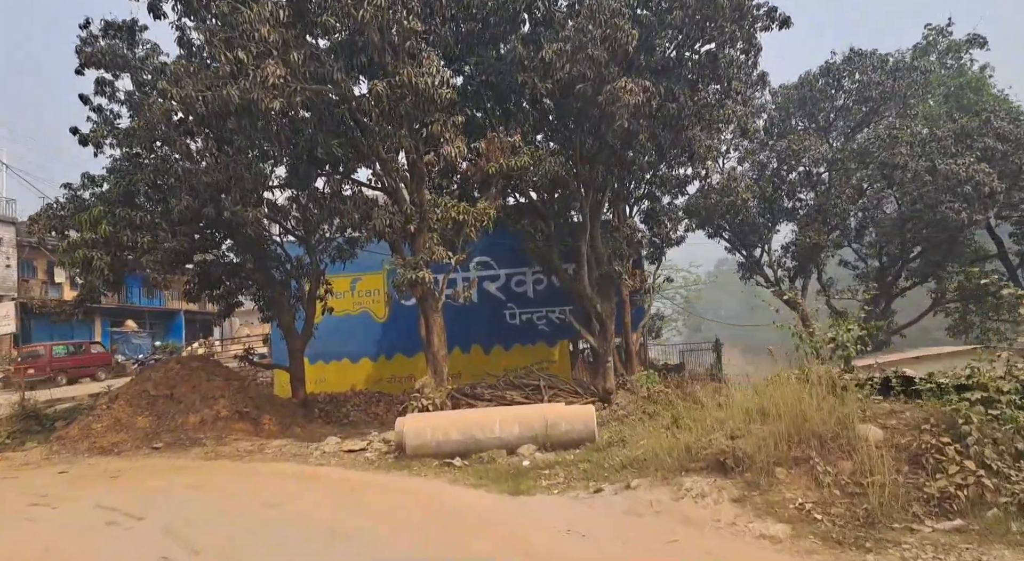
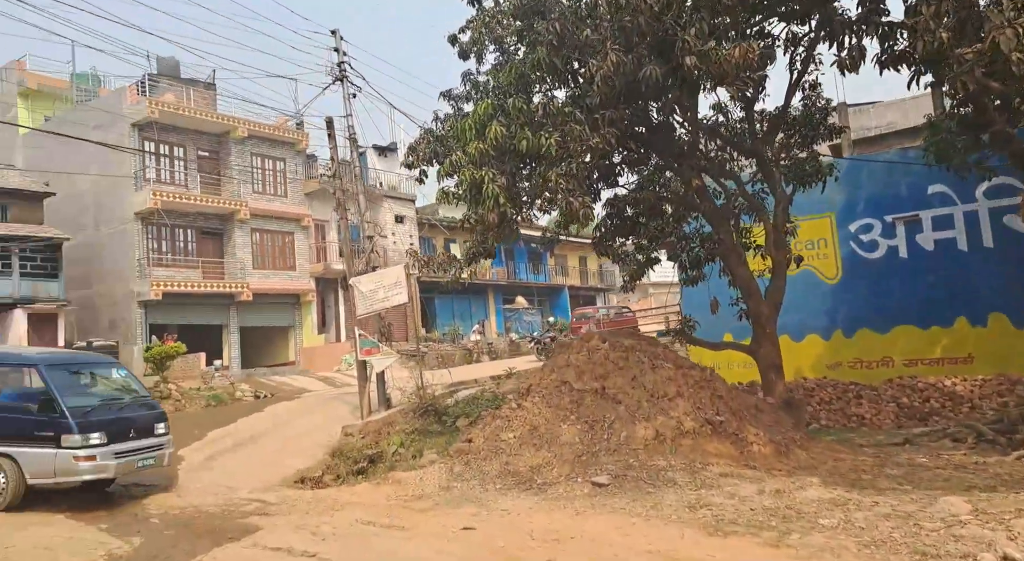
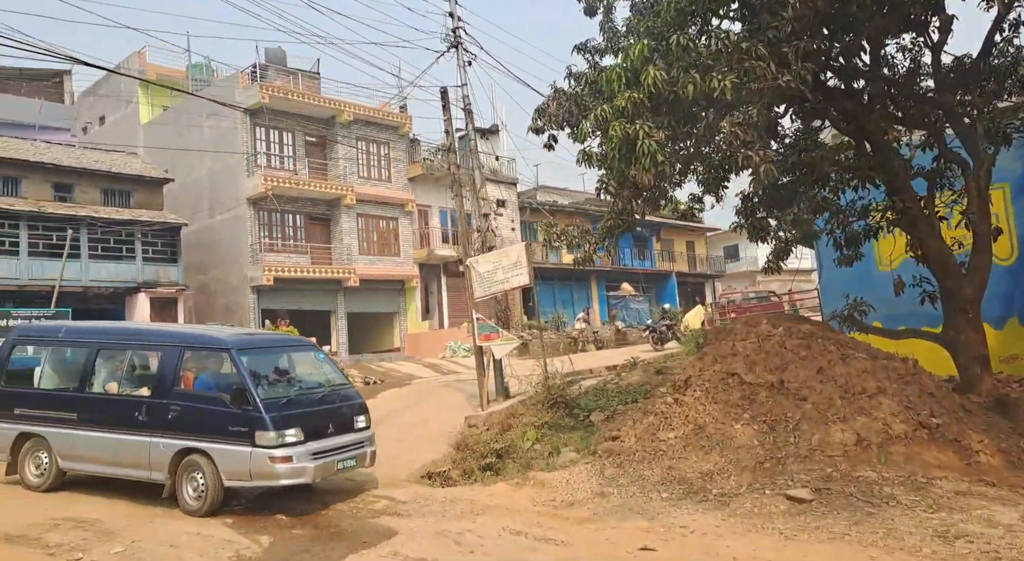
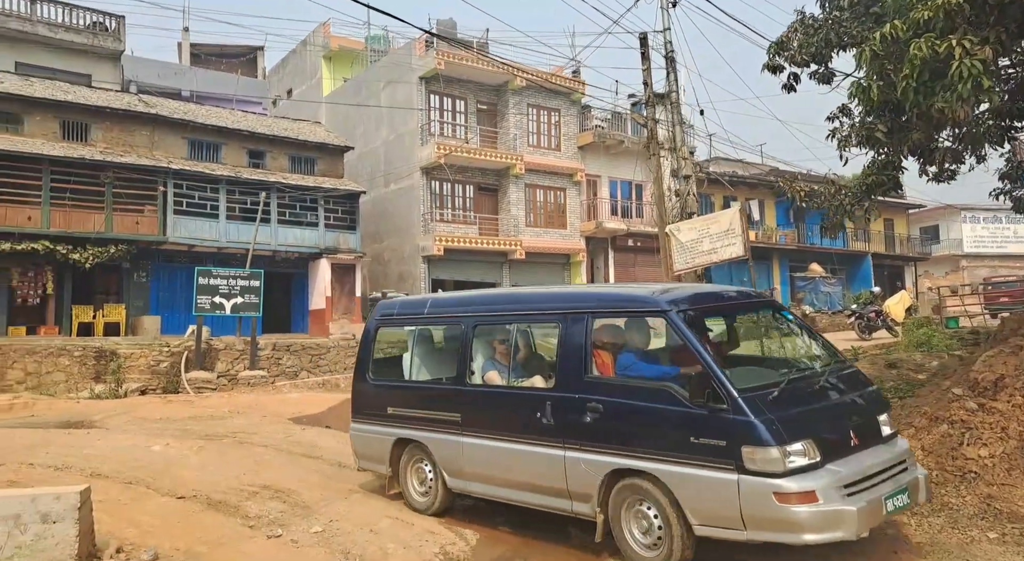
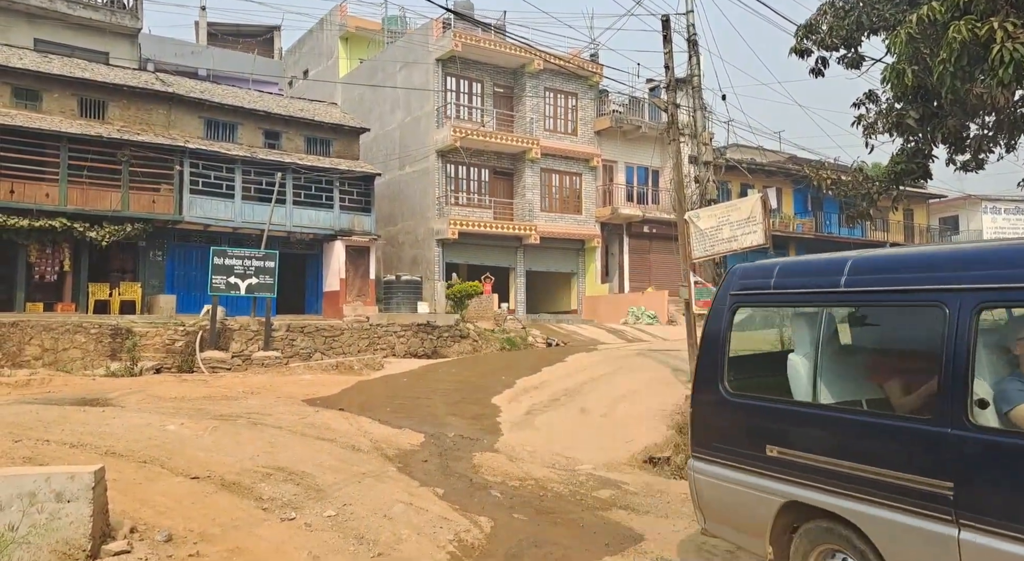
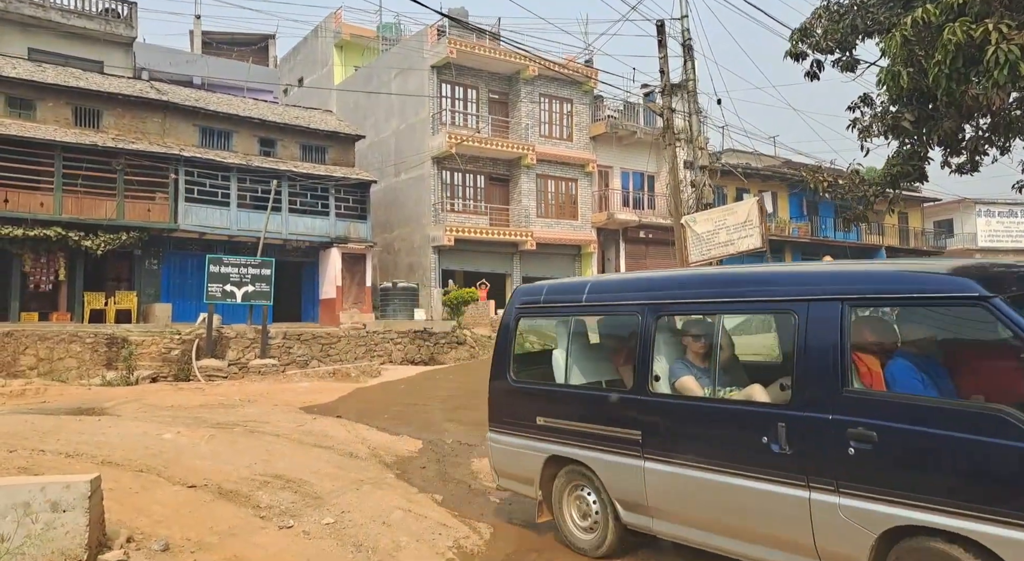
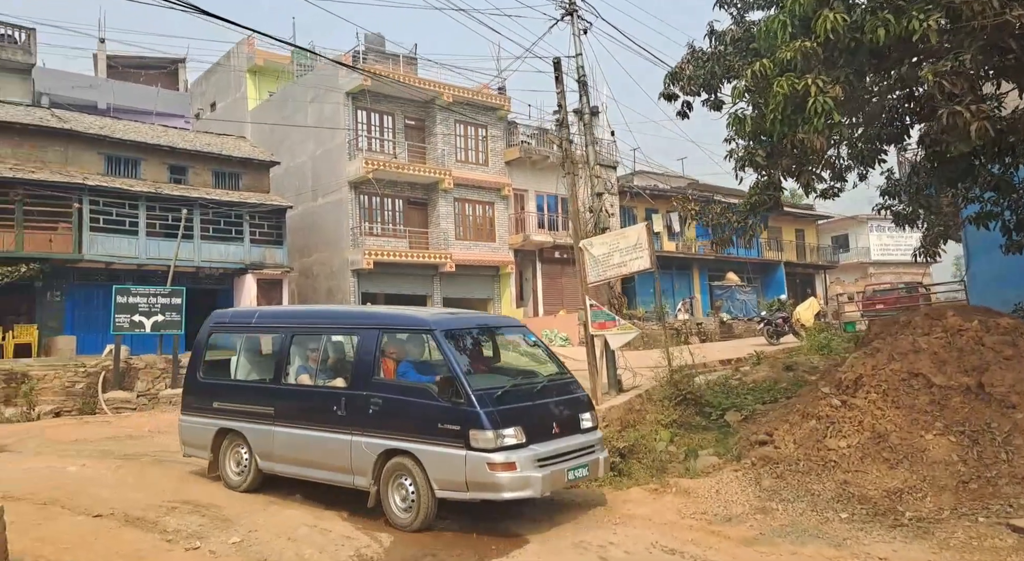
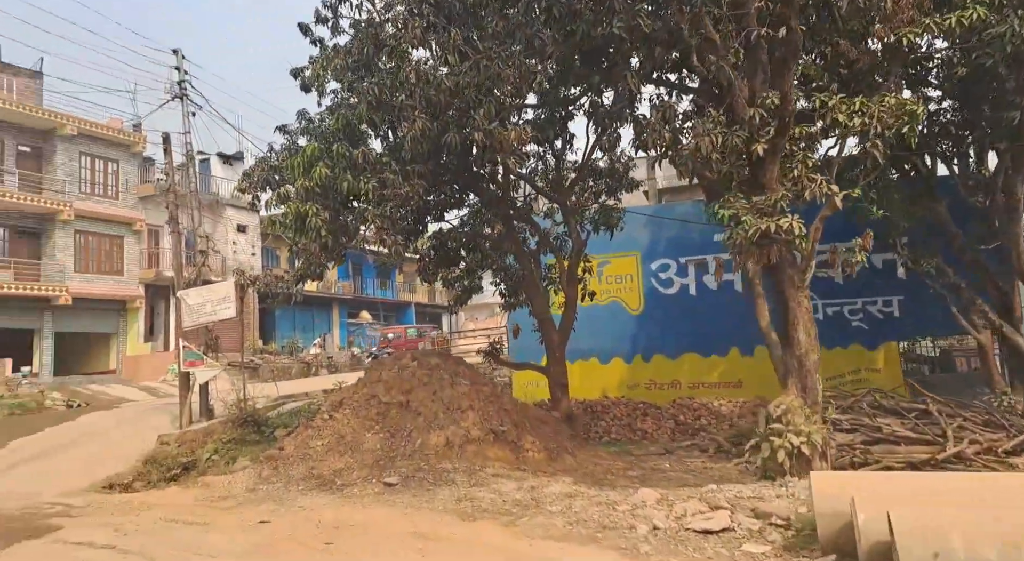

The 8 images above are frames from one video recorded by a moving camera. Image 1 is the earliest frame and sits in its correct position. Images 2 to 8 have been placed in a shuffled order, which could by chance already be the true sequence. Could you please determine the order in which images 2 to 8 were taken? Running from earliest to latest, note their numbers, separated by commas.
8, 2, 3, 7, 4, 6, 5
